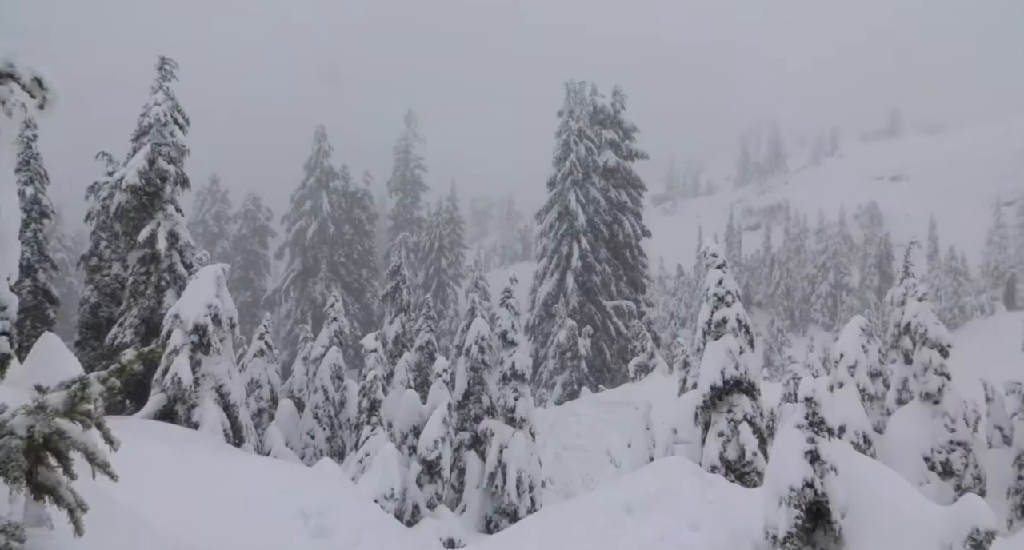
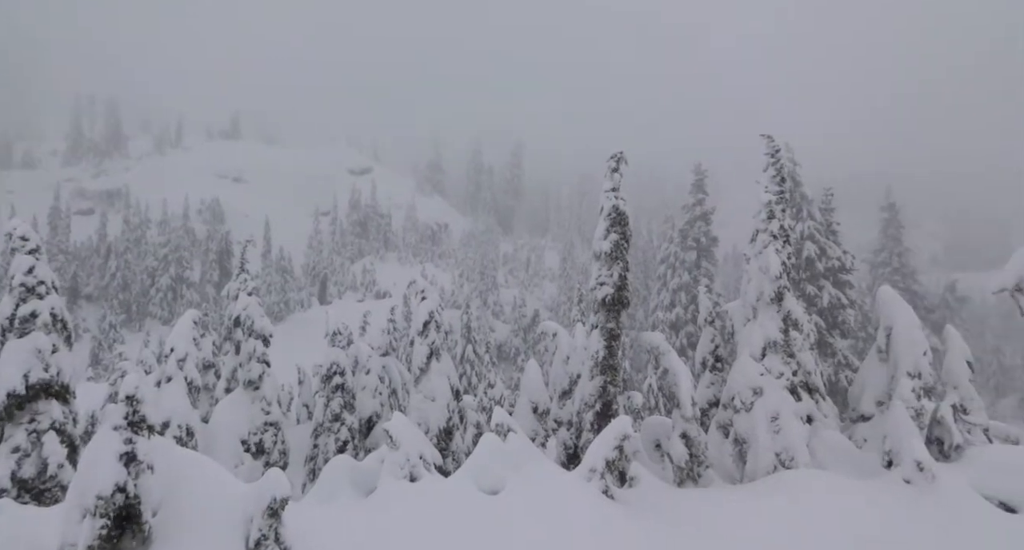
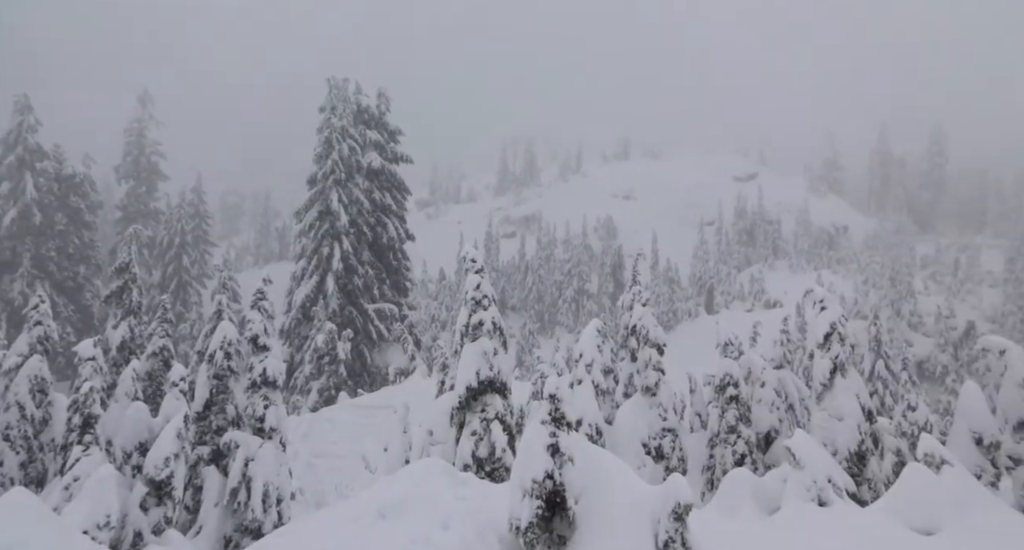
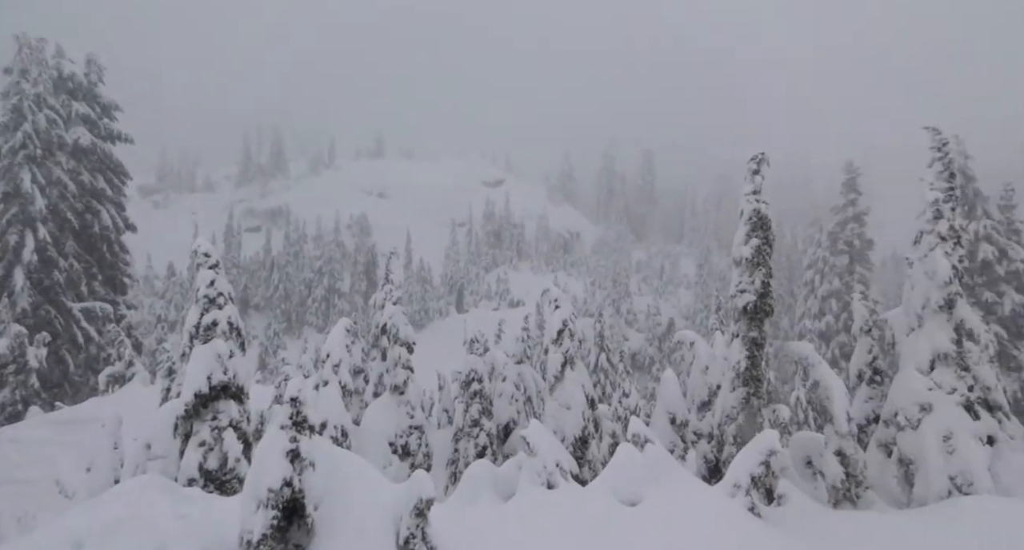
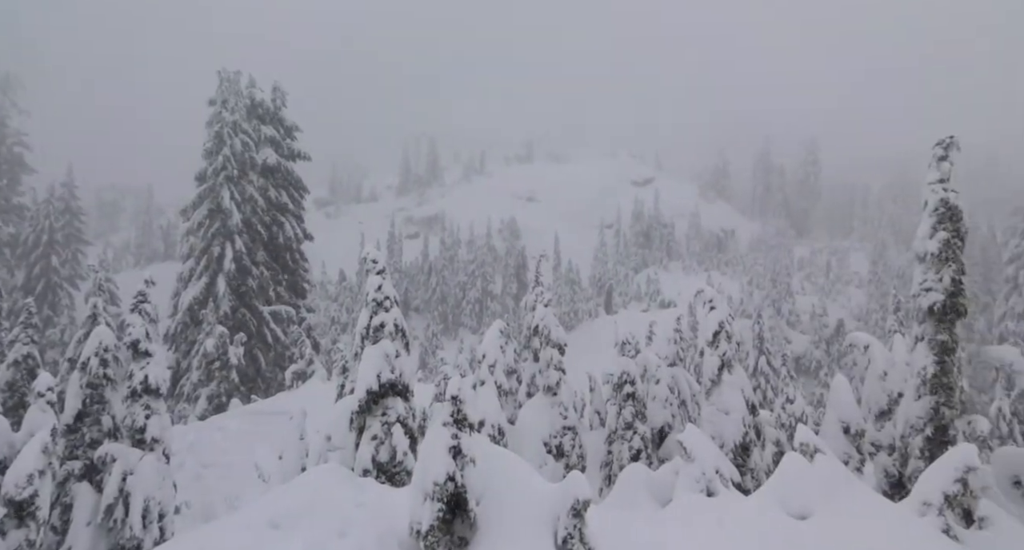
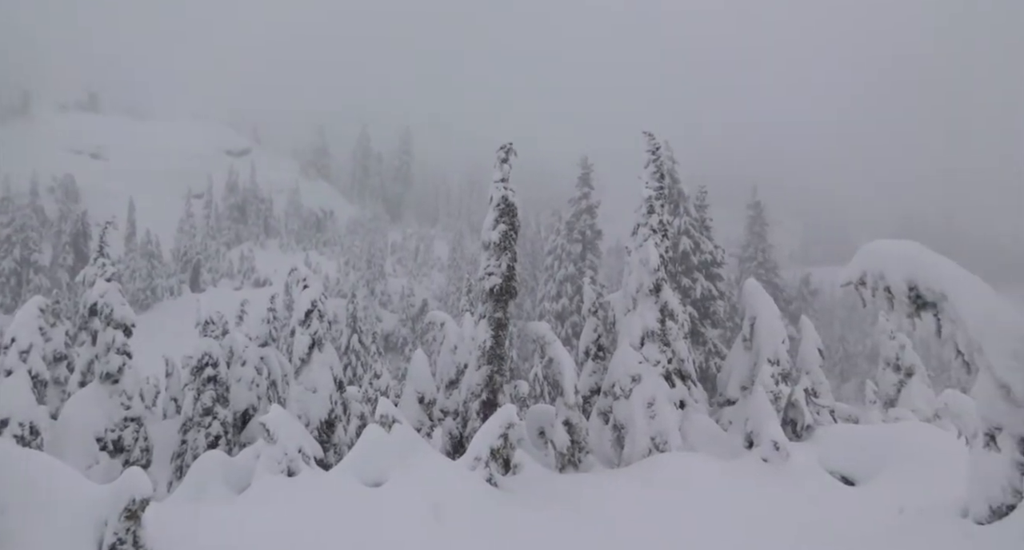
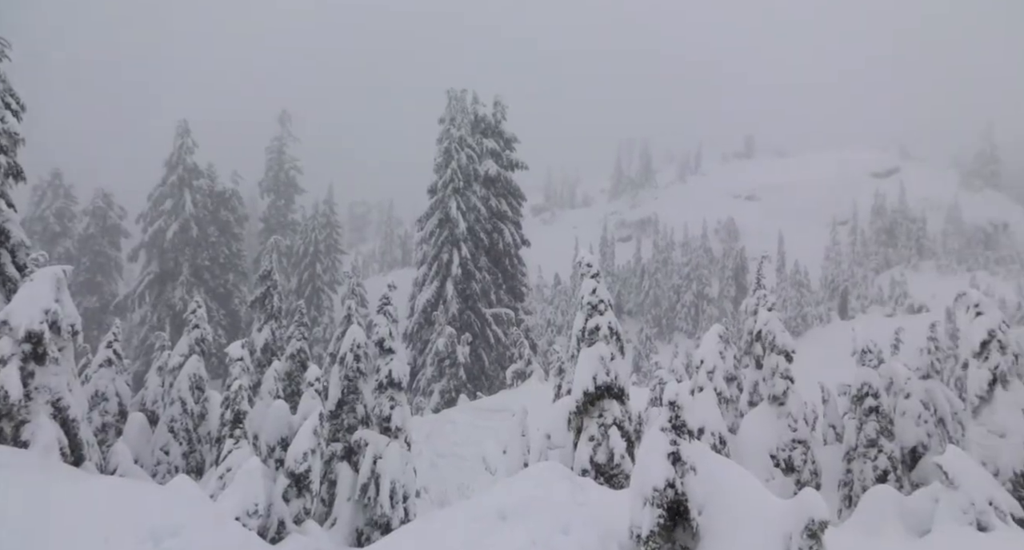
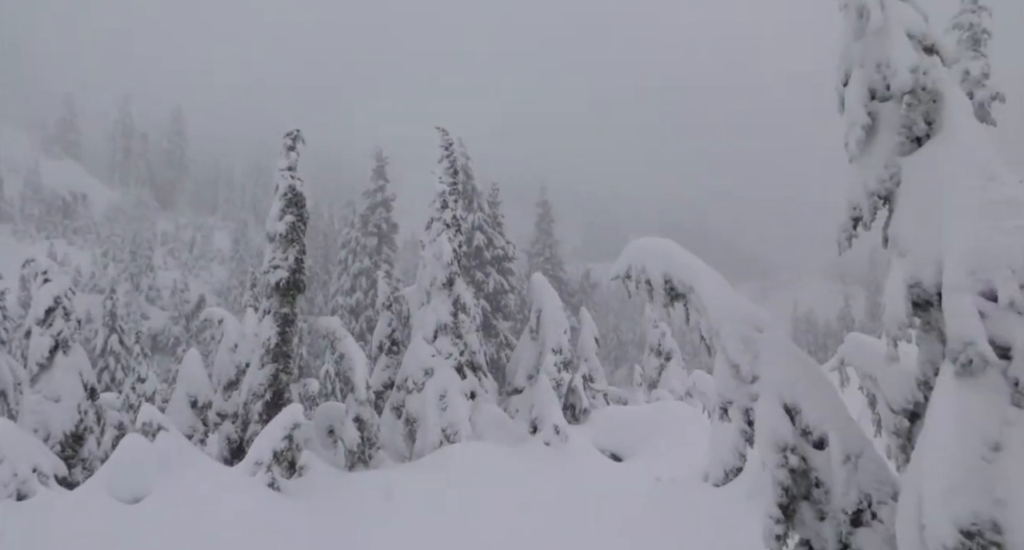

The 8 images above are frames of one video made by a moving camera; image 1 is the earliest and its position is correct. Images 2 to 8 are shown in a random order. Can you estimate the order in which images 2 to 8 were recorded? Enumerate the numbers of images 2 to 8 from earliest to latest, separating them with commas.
7, 3, 5, 4, 2, 6, 8
